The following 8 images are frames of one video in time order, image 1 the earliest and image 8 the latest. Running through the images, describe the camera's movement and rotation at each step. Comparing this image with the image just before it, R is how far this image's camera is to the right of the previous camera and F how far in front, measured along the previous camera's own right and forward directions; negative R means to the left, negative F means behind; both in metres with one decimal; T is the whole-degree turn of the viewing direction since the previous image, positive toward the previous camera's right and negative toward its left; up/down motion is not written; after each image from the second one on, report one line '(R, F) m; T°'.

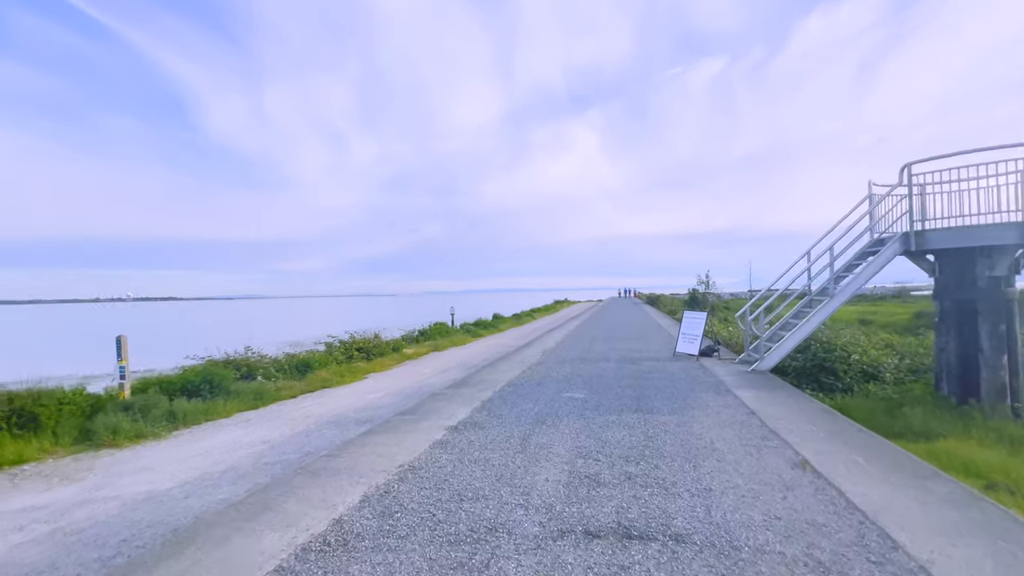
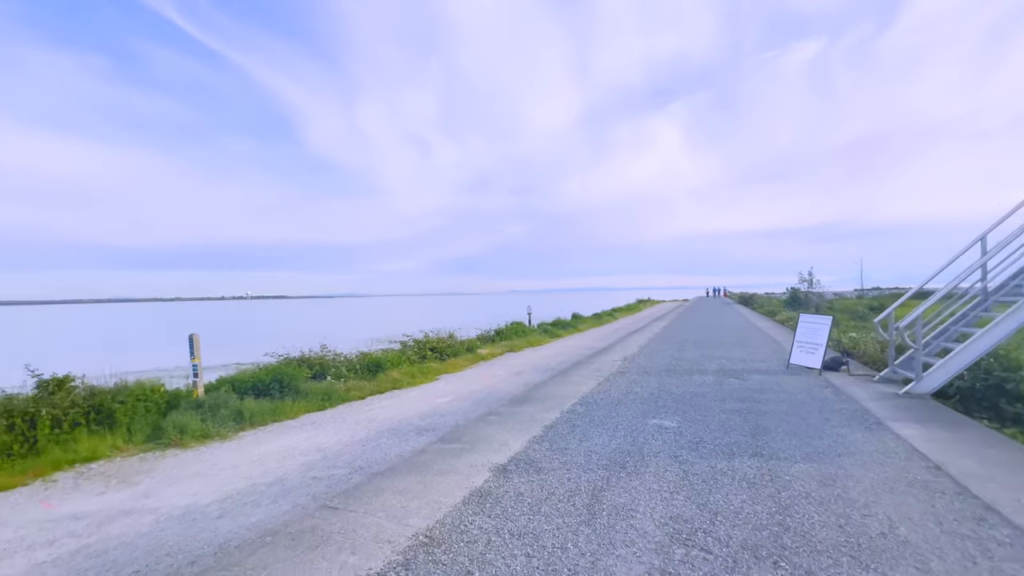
(+0.1, +1.3) m; -10°
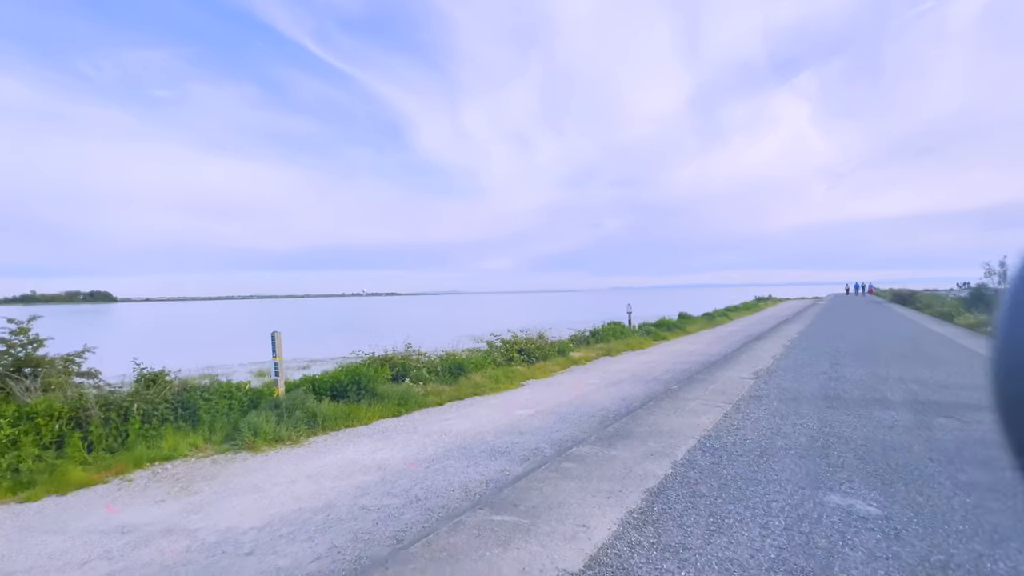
(+0.1, +1.6) m; -12°
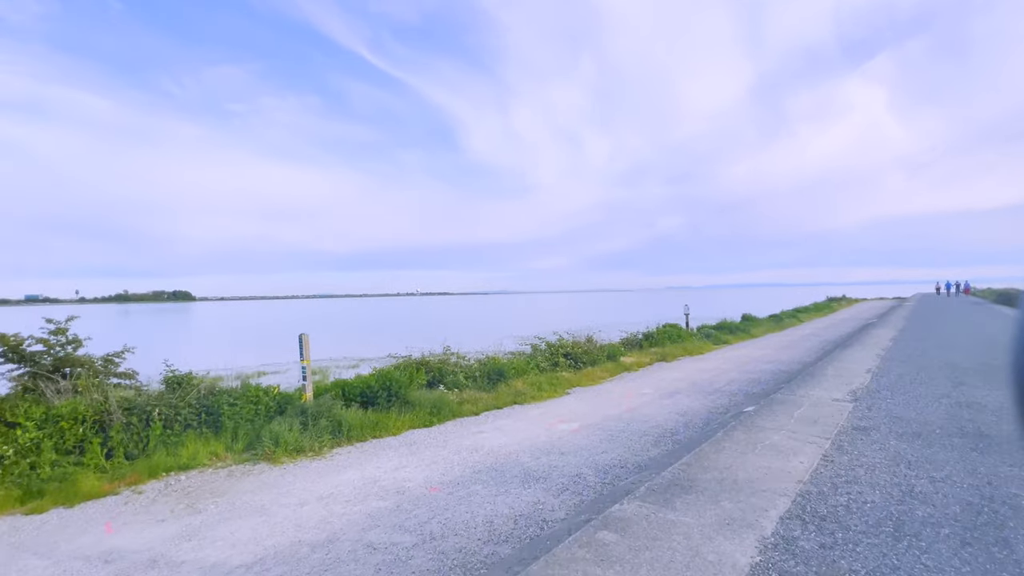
(+0.2, +1.0) m; -6°
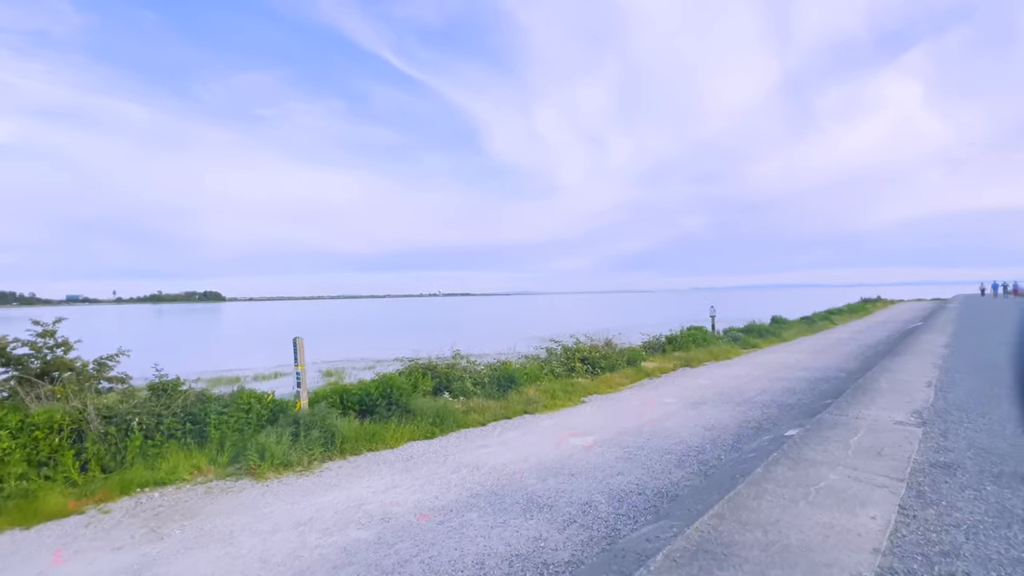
(+0.3, +0.8) m; -3°
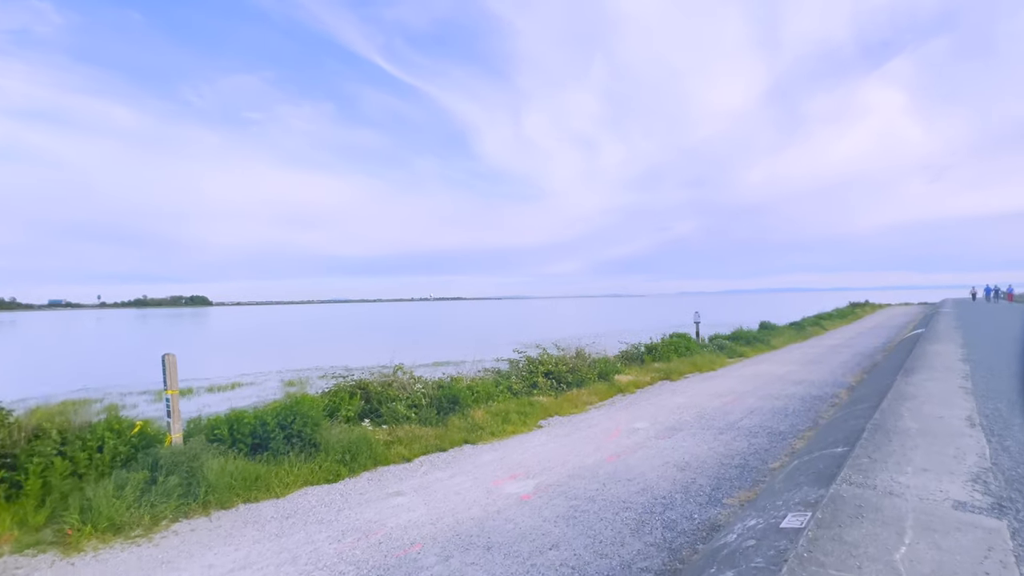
(+1.0, +1.8) m; +1°
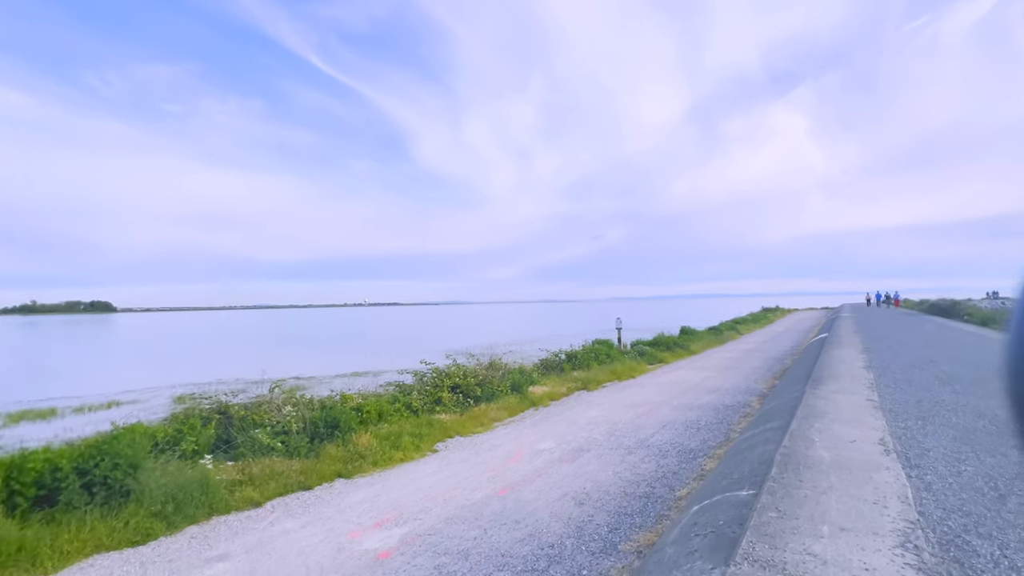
(+0.9, +1.1) m; +8°
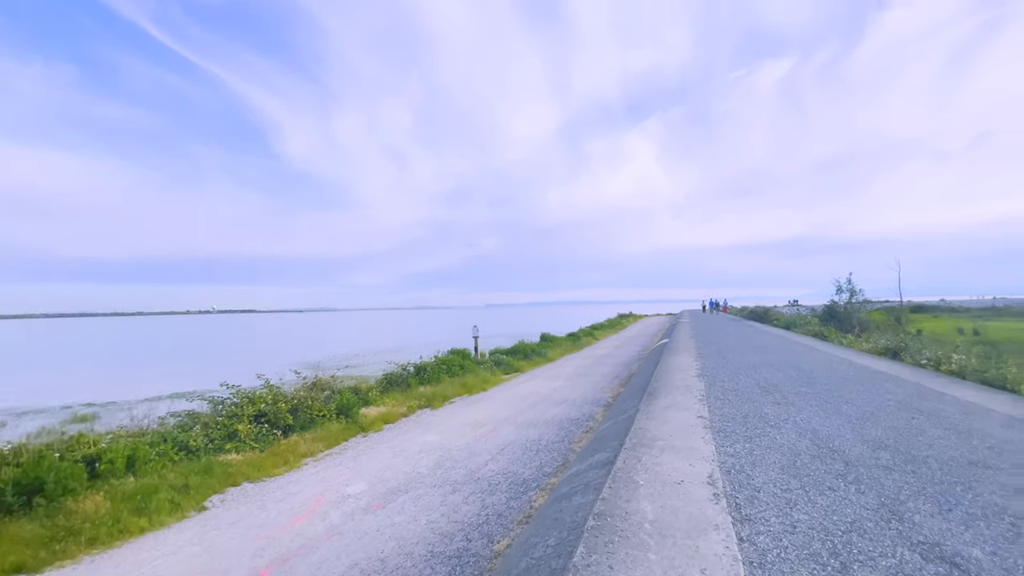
(+1.0, +1.3) m; +15°
